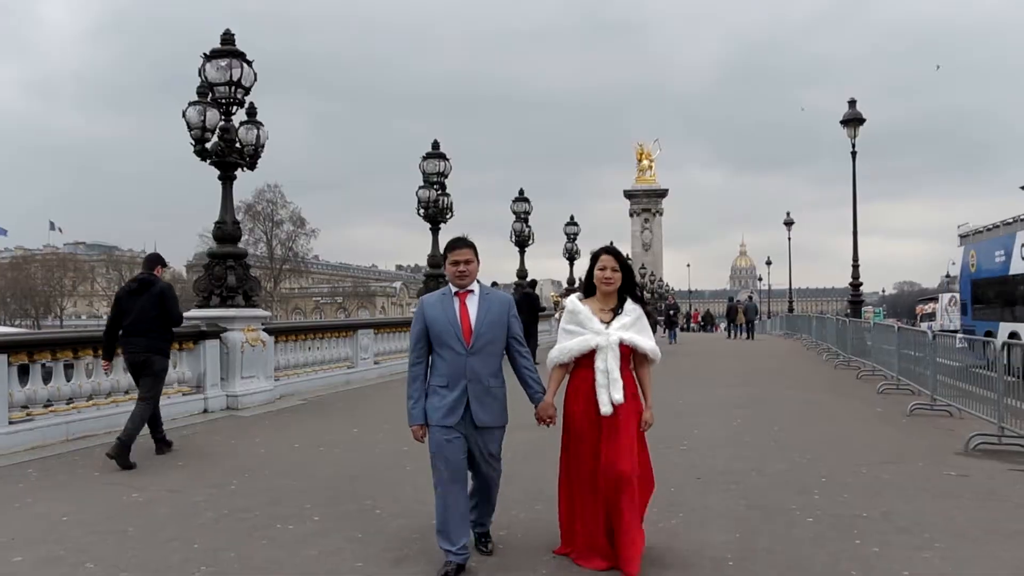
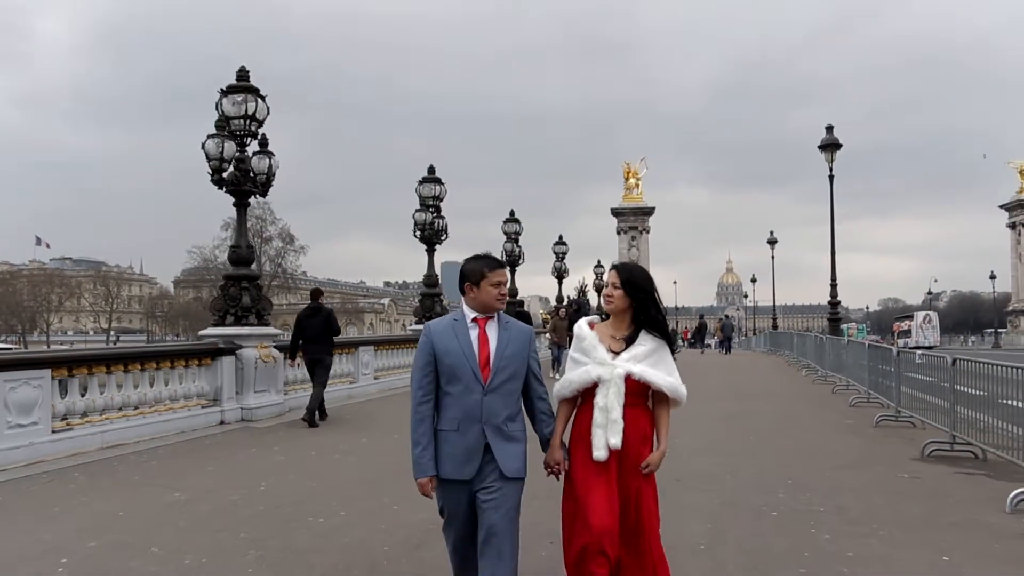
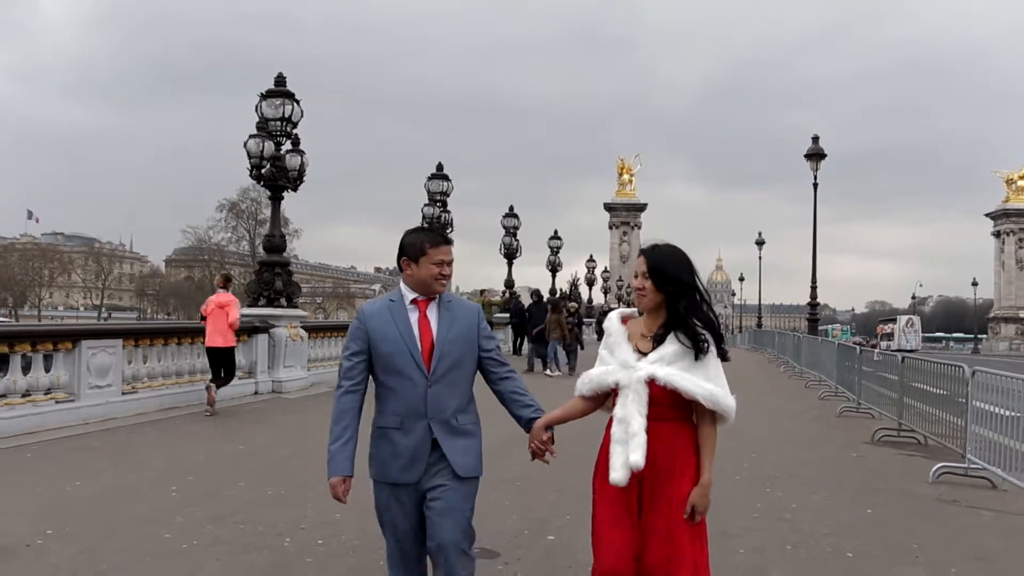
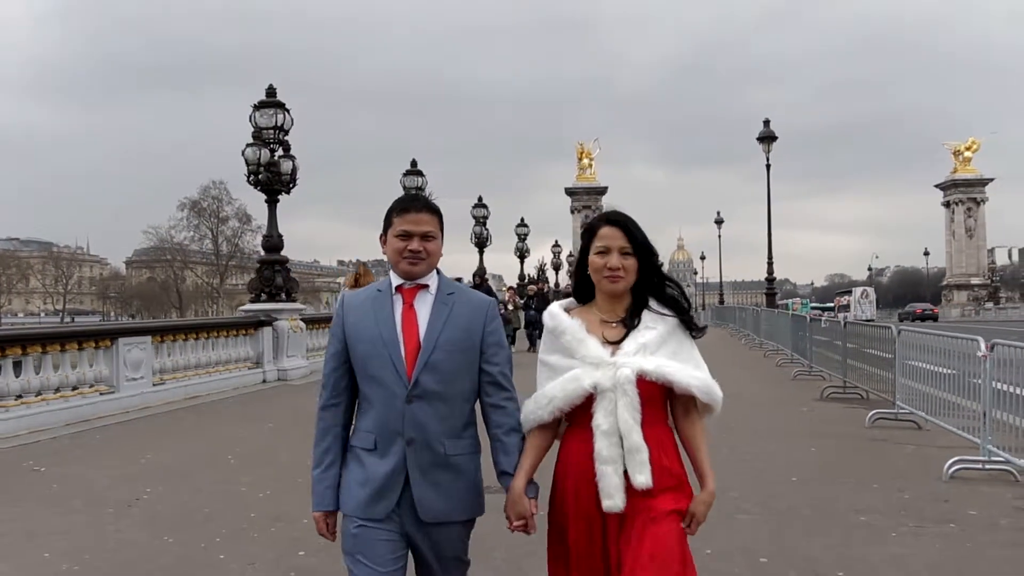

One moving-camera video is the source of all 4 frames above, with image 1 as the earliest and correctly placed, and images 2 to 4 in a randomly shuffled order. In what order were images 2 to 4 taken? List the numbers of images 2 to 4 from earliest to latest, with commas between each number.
2, 3, 4
